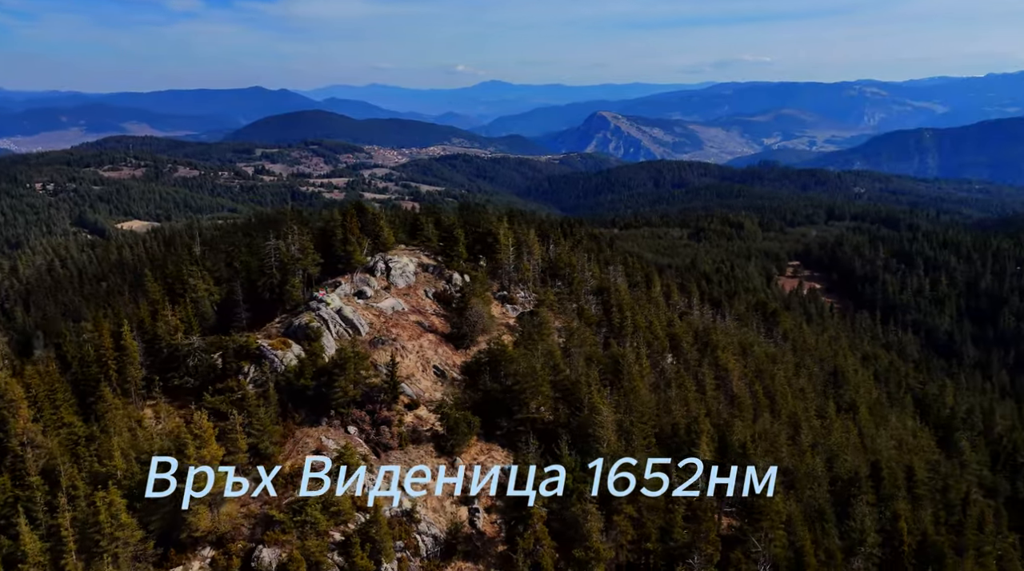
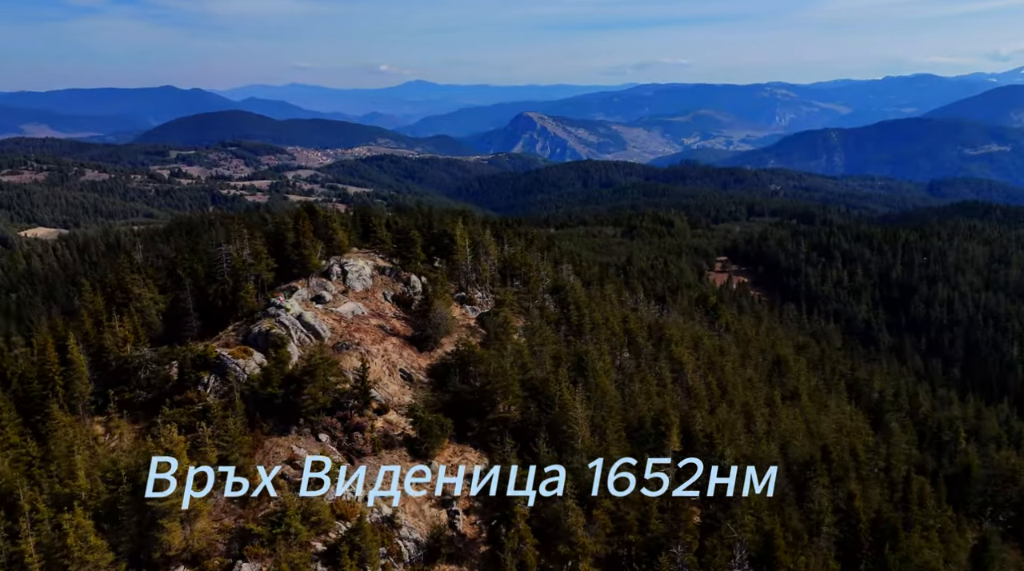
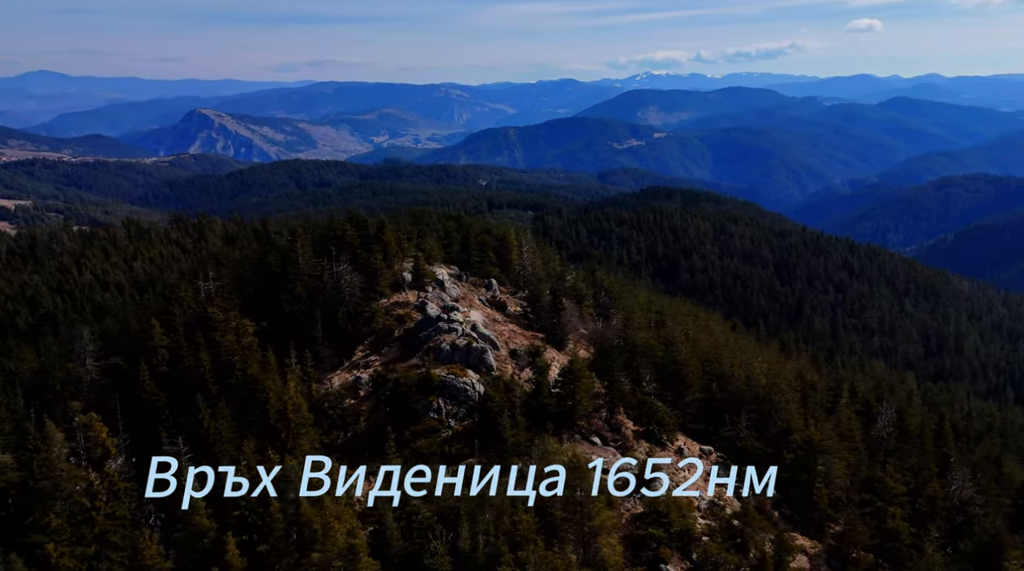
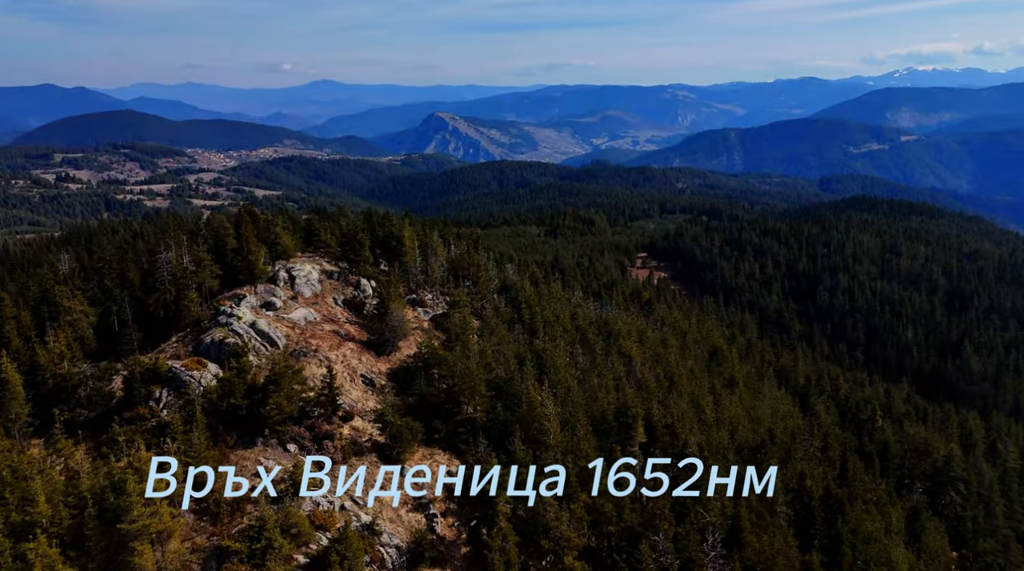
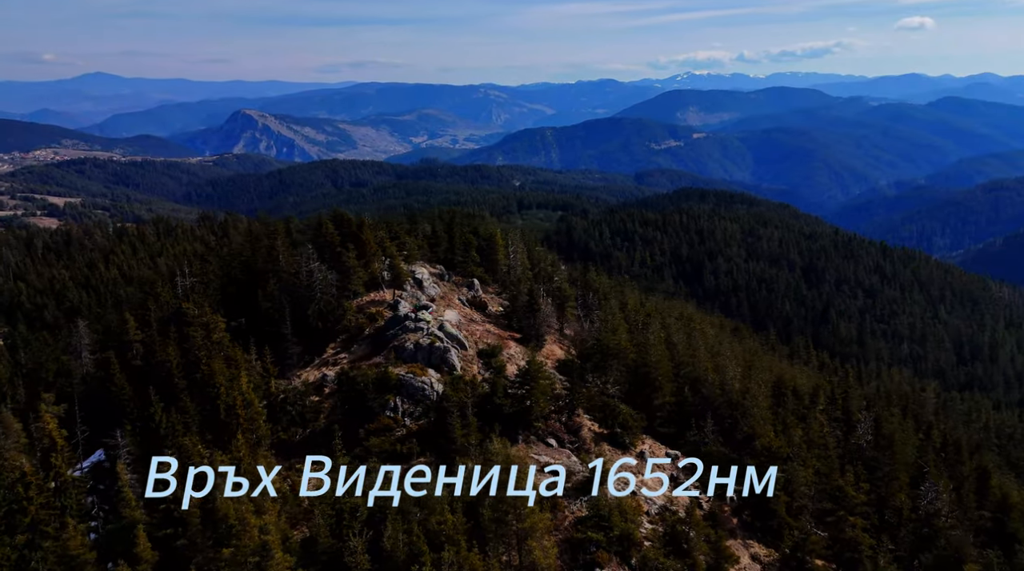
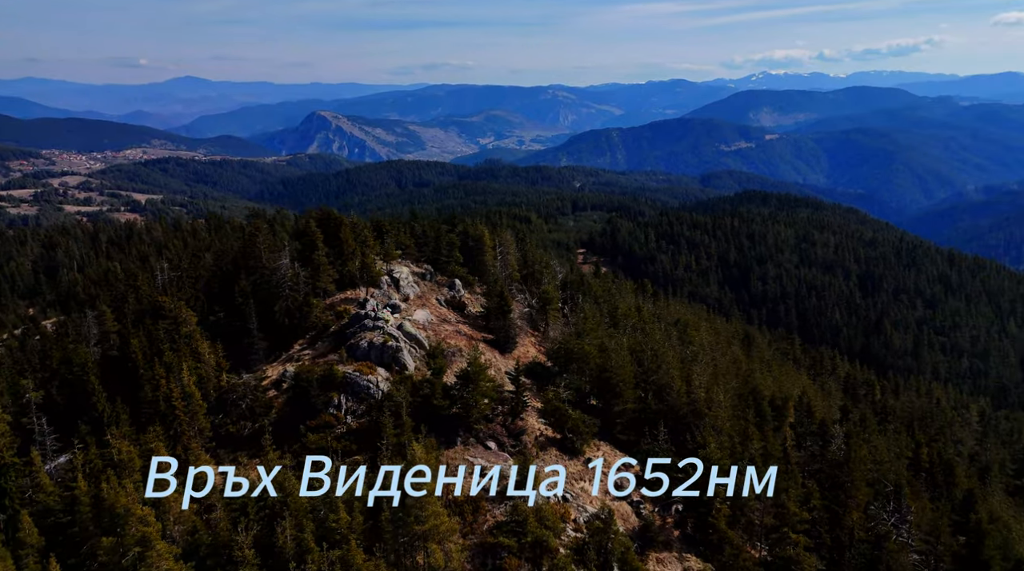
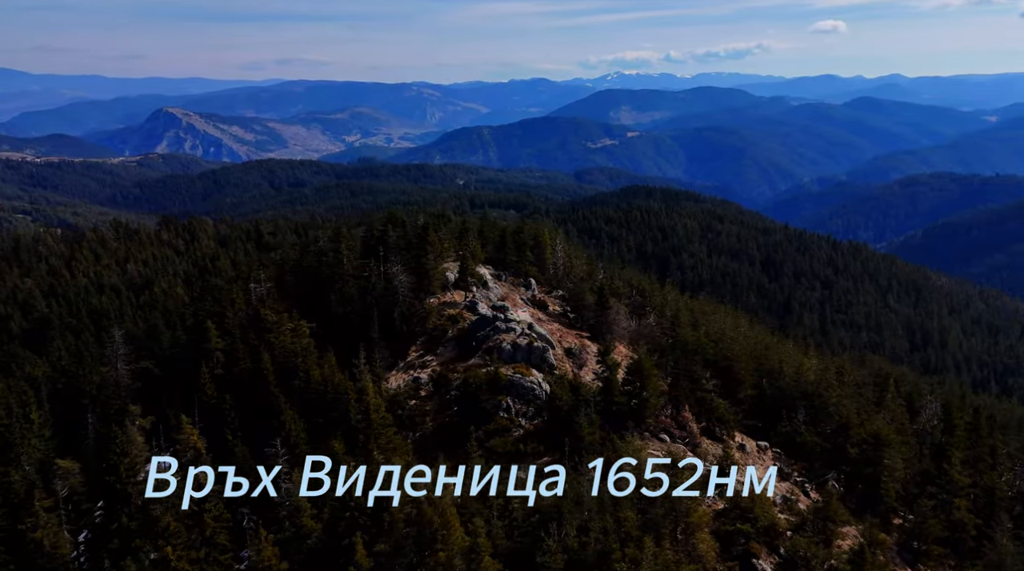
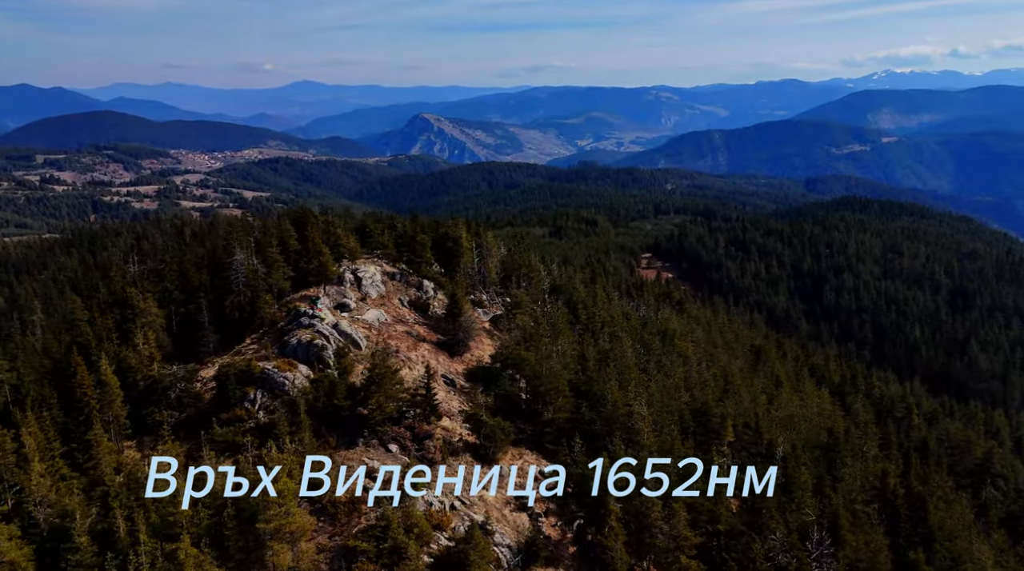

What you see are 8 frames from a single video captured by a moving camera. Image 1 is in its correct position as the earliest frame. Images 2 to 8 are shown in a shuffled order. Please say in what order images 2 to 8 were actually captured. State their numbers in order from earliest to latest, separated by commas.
2, 4, 8, 6, 5, 3, 7
